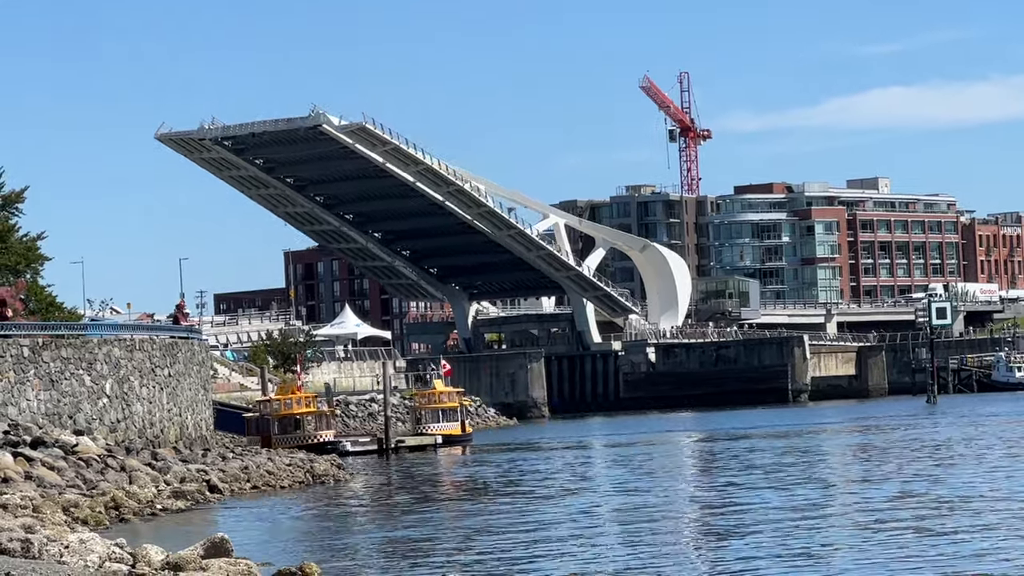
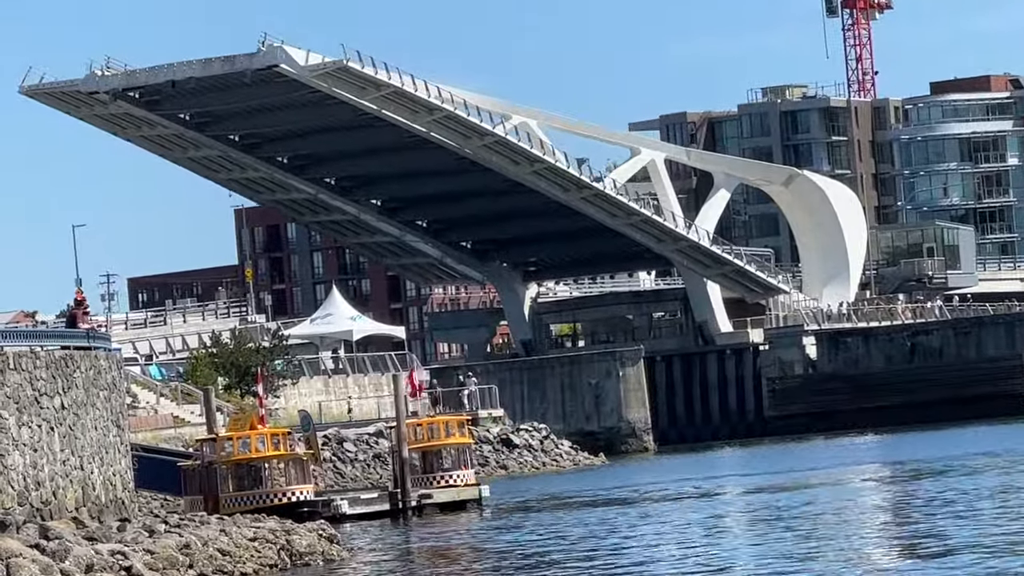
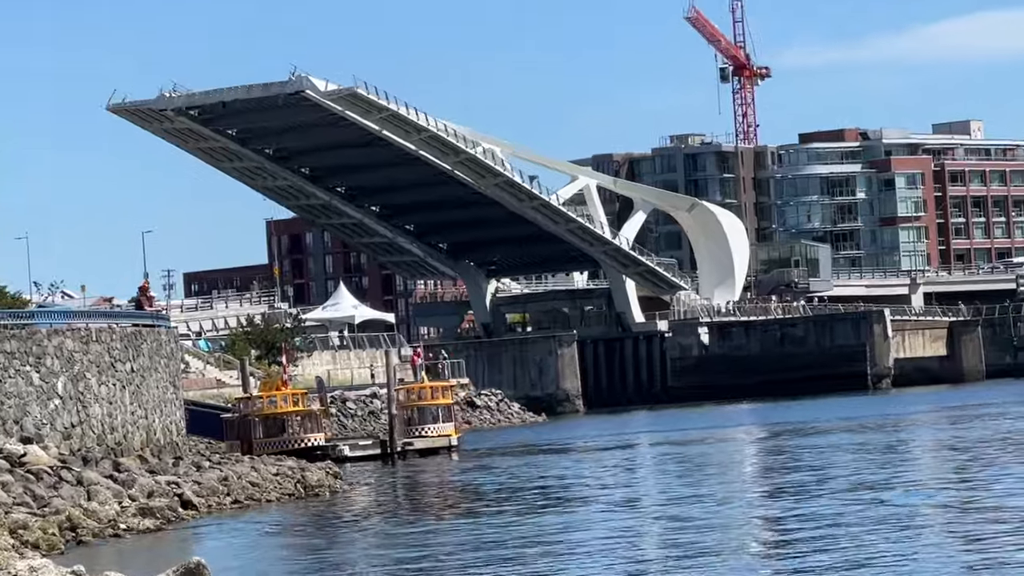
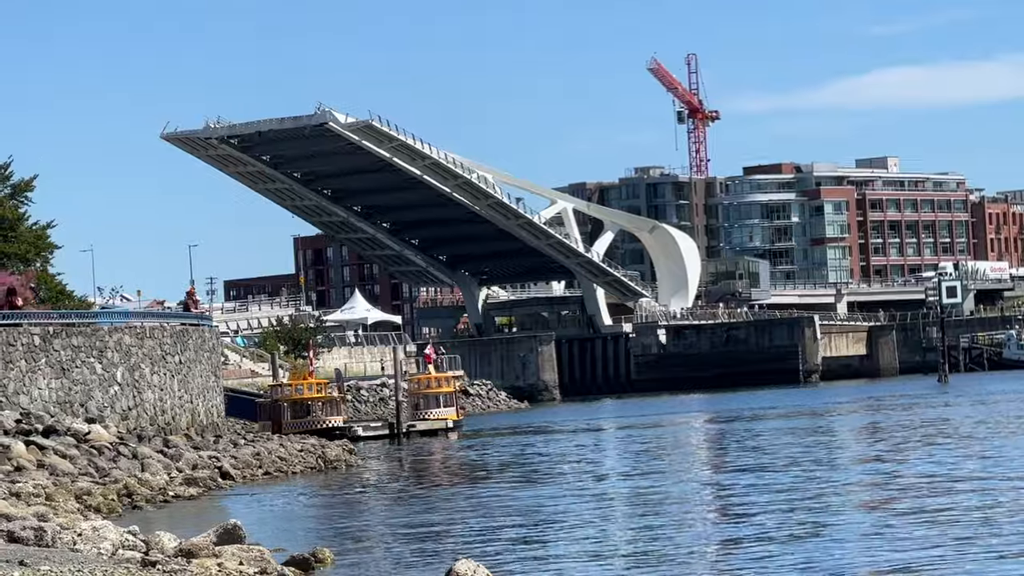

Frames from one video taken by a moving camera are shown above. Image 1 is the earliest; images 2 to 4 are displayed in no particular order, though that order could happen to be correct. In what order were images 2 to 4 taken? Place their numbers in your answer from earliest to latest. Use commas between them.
4, 3, 2
